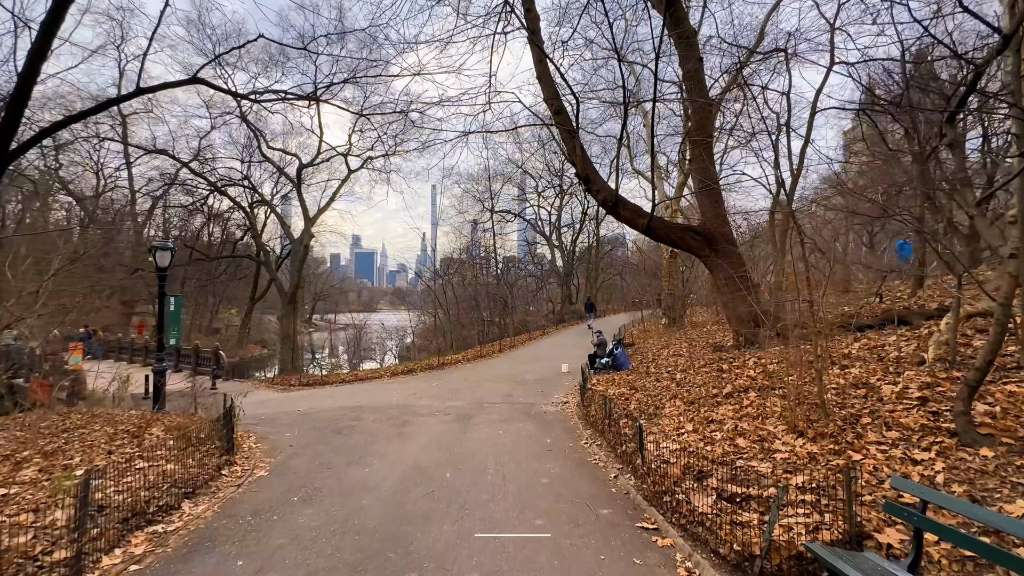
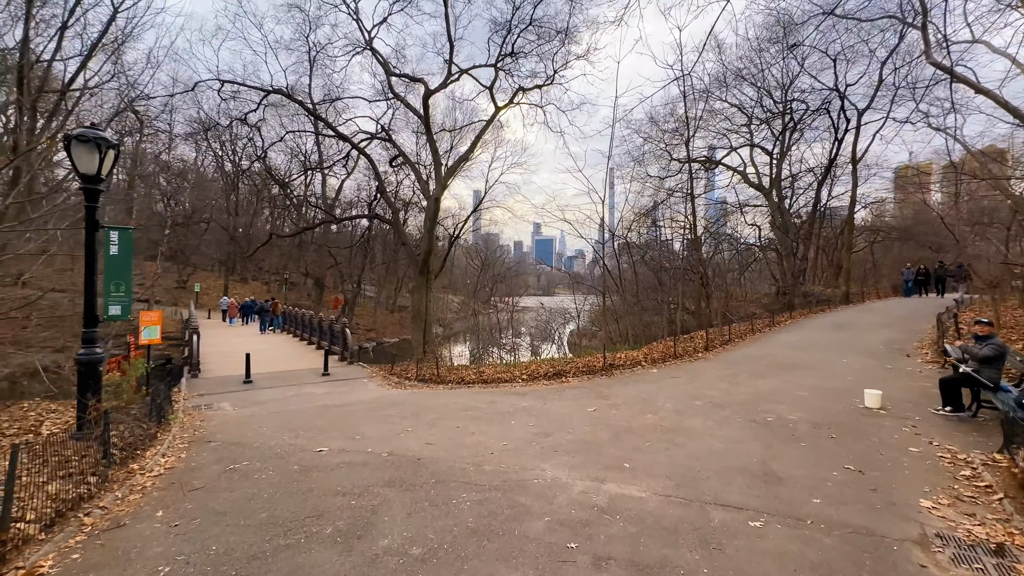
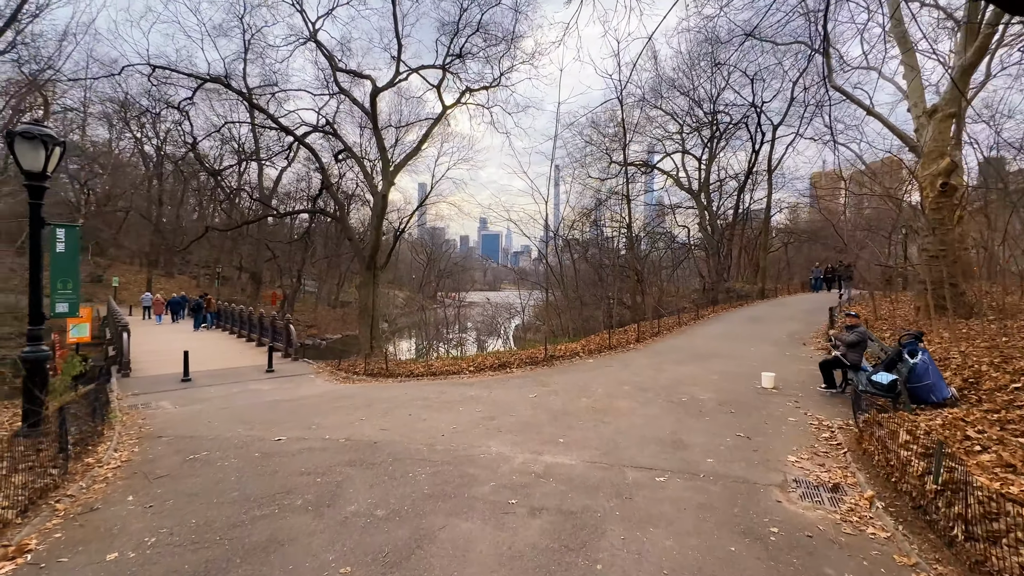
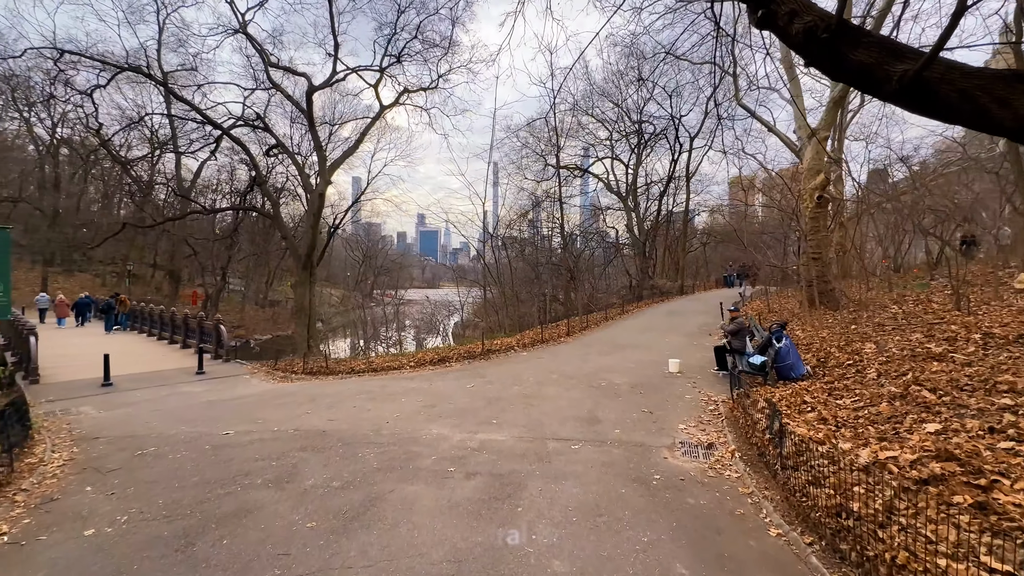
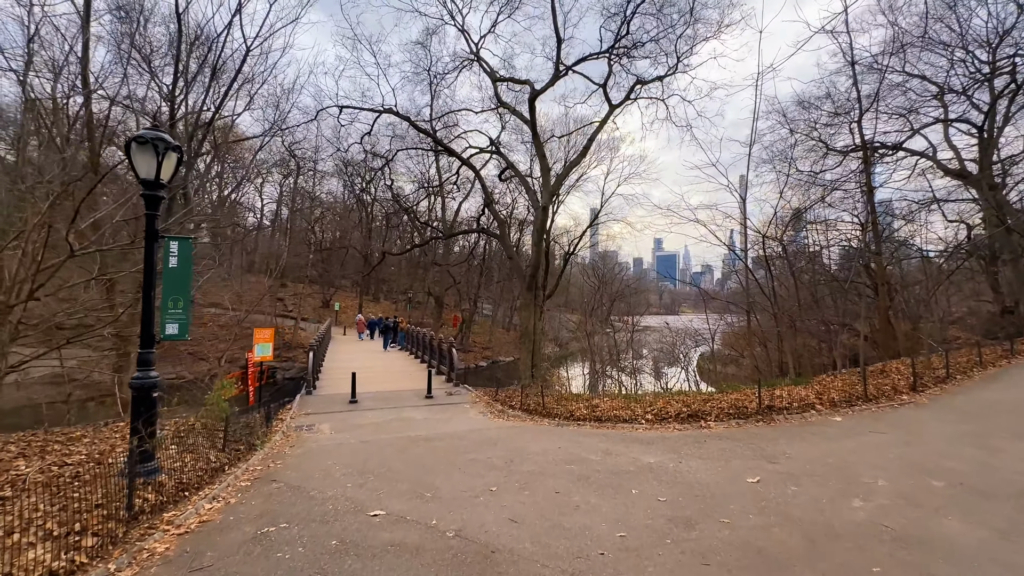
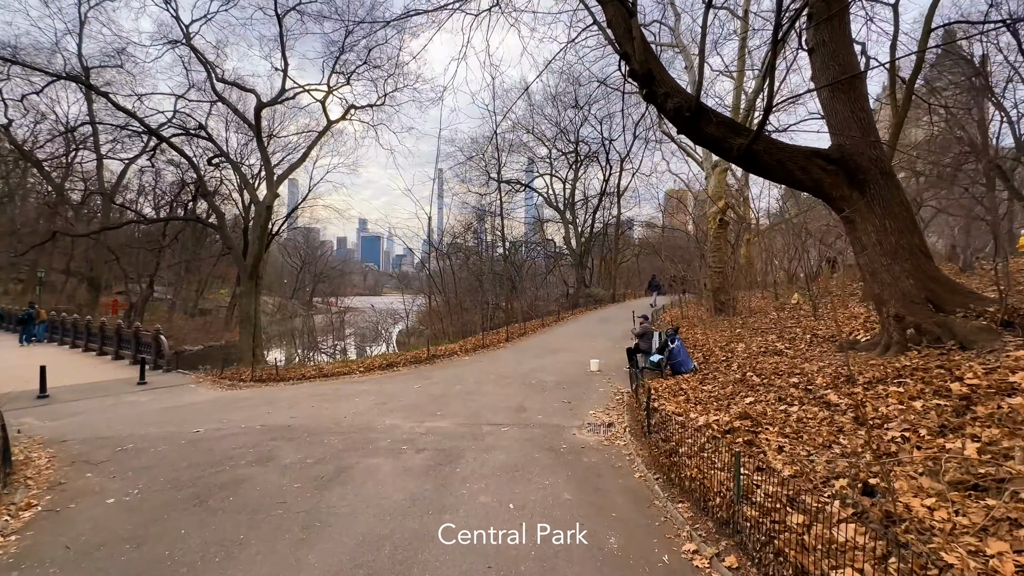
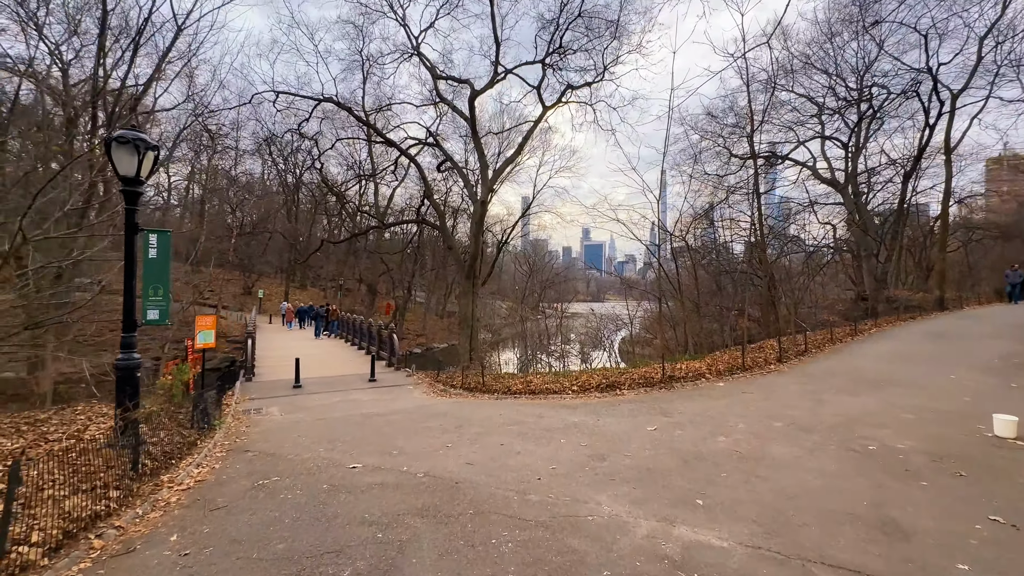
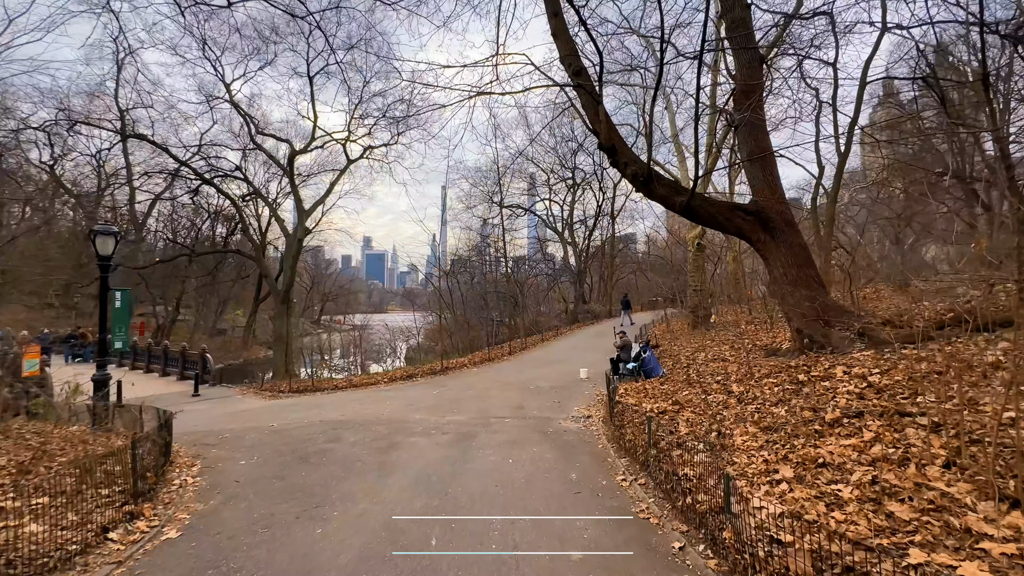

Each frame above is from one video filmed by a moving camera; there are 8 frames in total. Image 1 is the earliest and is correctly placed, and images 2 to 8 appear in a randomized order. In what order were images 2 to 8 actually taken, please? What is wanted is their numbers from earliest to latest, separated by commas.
8, 6, 4, 3, 2, 7, 5
